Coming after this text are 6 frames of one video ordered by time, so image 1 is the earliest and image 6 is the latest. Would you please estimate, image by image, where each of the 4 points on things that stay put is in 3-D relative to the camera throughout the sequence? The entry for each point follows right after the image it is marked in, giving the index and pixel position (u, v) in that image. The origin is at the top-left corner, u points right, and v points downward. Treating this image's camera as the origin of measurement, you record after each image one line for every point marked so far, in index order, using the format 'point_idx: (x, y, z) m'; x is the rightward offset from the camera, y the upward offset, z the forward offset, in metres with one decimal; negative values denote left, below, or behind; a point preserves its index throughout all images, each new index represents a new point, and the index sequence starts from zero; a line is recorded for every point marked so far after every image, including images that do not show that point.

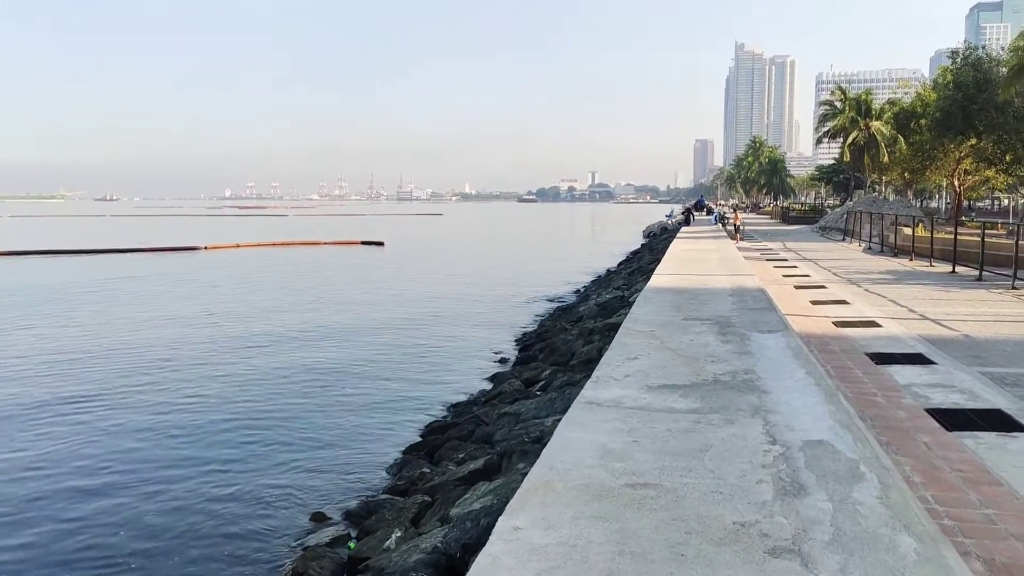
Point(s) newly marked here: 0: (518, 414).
0: (+0.1, -1.5, +10.8) m
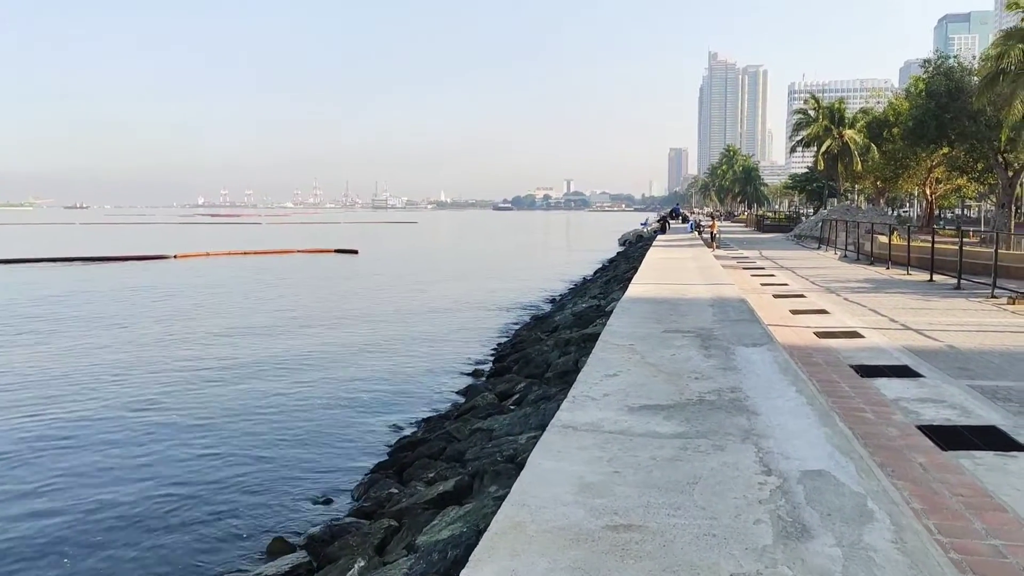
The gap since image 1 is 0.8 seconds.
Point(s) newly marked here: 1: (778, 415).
0: (-0.2, -1.7, +10.4) m
1: (+1.5, -0.7, +5.0) m
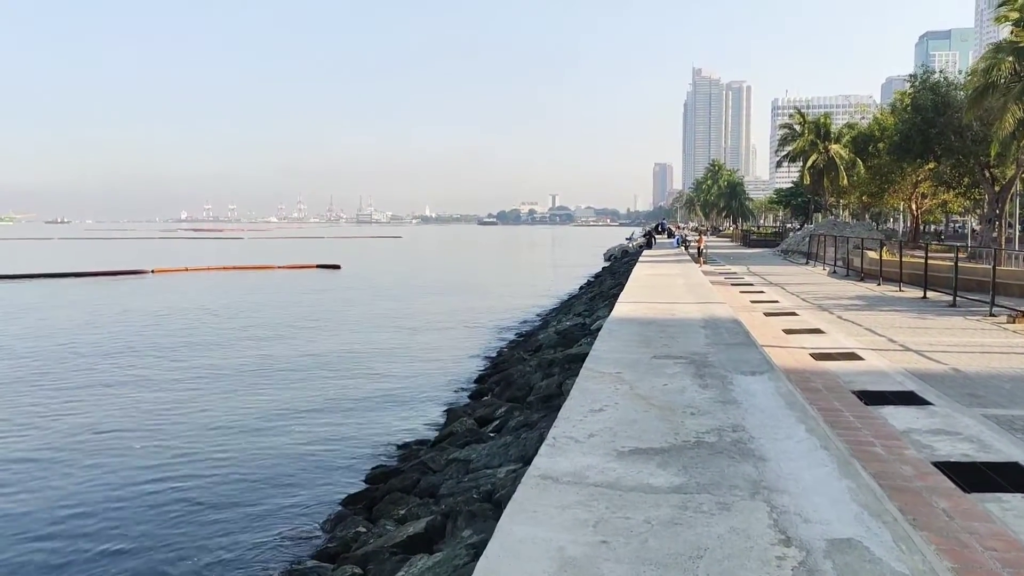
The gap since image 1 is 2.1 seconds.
0: (-0.5, -1.9, +9.7) m
1: (+1.4, -0.8, +4.3) m
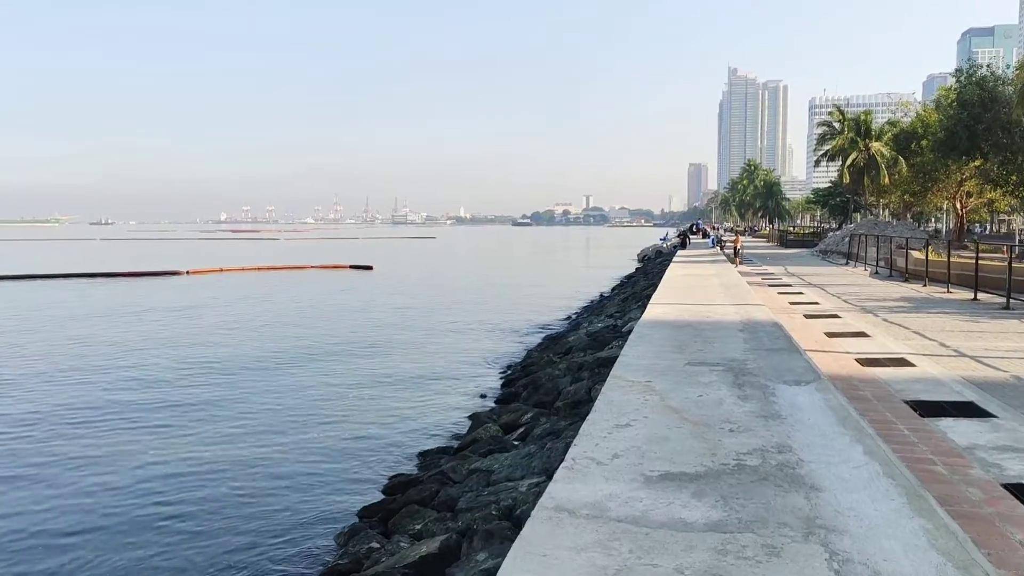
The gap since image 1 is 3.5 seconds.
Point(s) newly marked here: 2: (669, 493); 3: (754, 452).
0: (-0.2, -1.9, +9.1) m
1: (+1.4, -0.8, +3.7) m
2: (+0.7, -0.9, +3.7) m
3: (+1.2, -0.8, +4.4) m
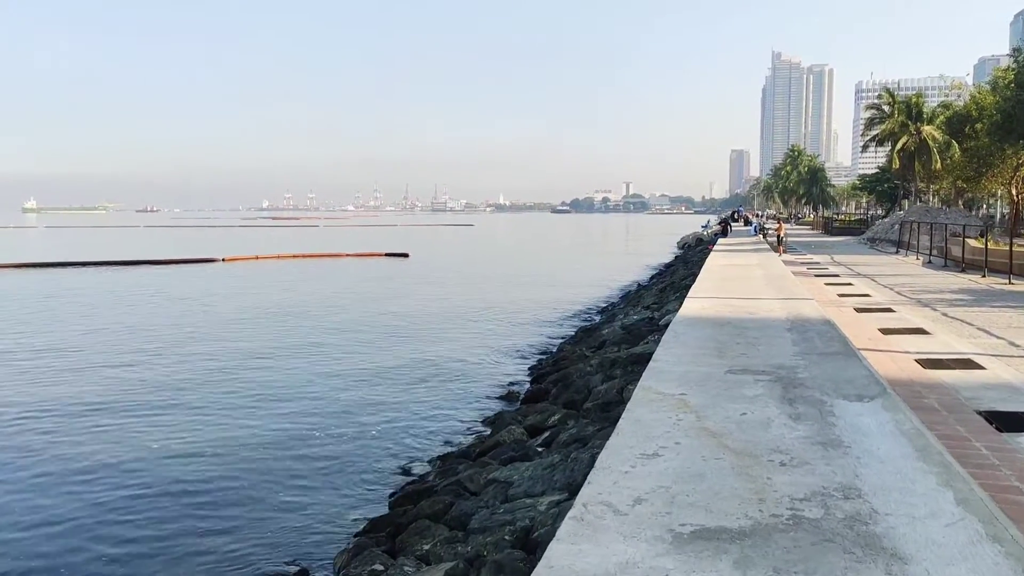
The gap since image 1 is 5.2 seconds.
0: (0.0, -1.8, +8.3) m
1: (+1.4, -0.9, +2.8) m
2: (+0.6, -0.9, +2.9) m
3: (+1.2, -0.8, +3.5) m
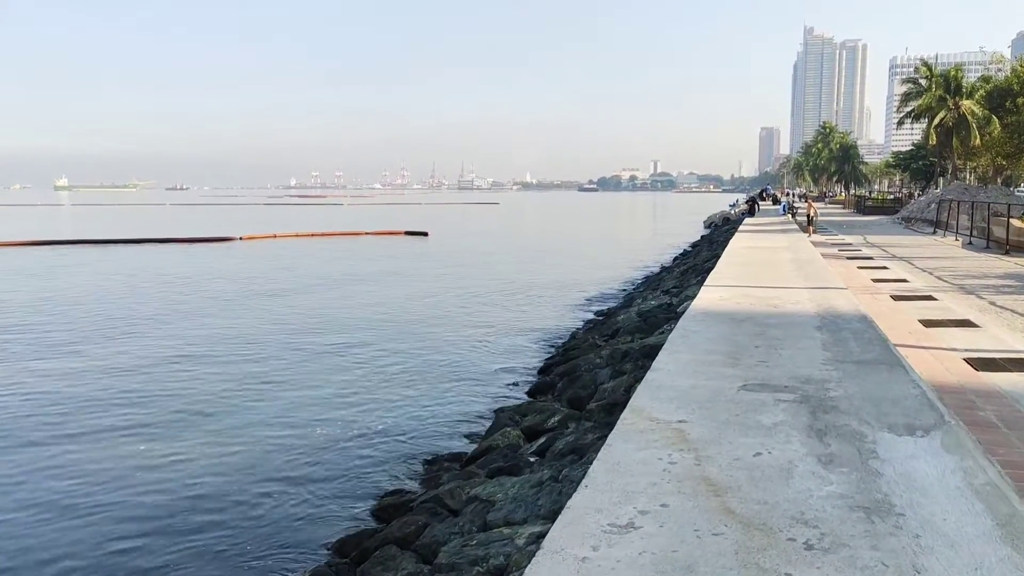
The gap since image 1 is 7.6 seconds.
0: (-0.2, -1.8, +7.2) m
1: (+1.0, -0.9, +1.6) m
2: (+0.3, -0.9, +1.7) m
3: (+0.9, -0.9, +2.3) m
